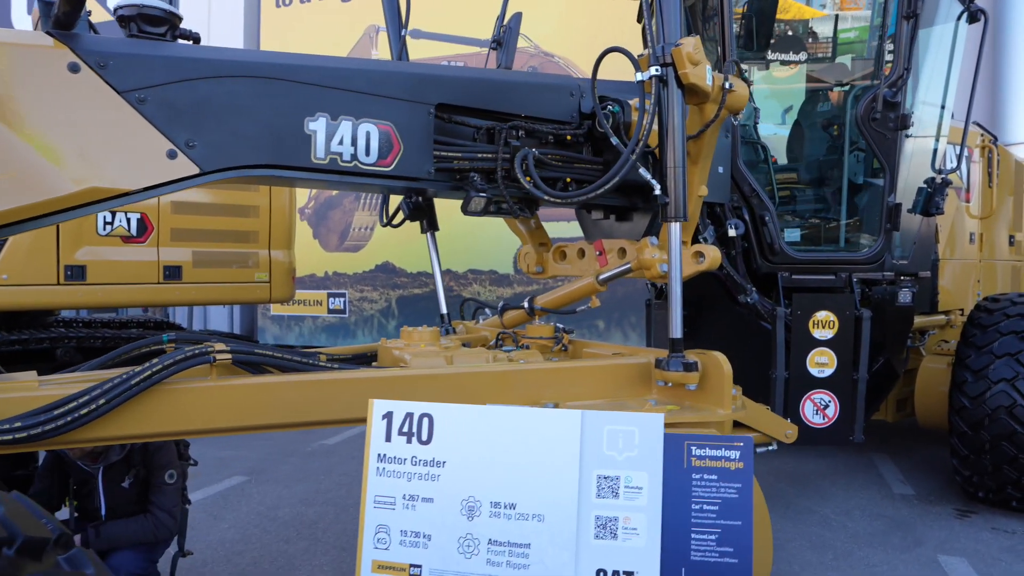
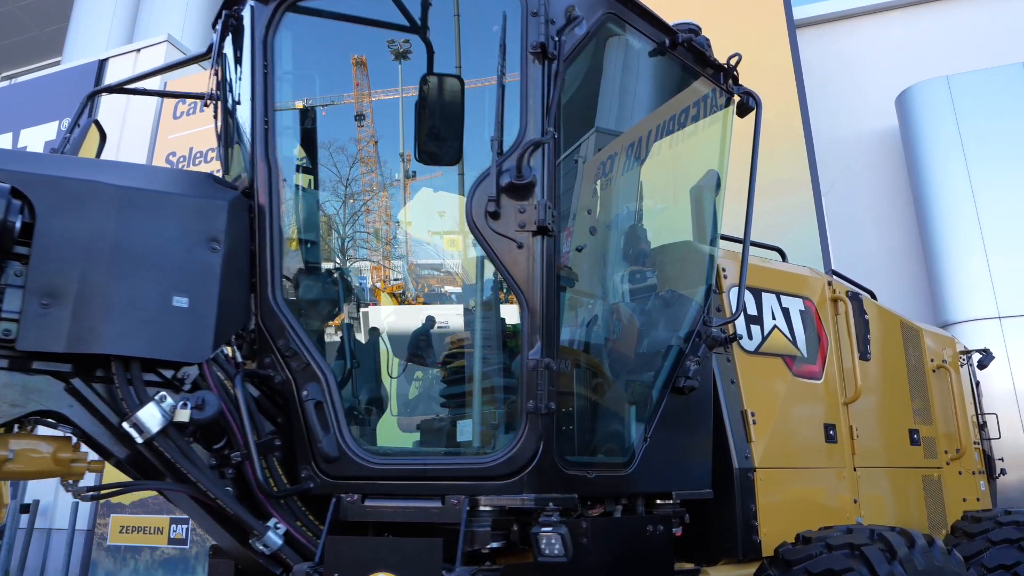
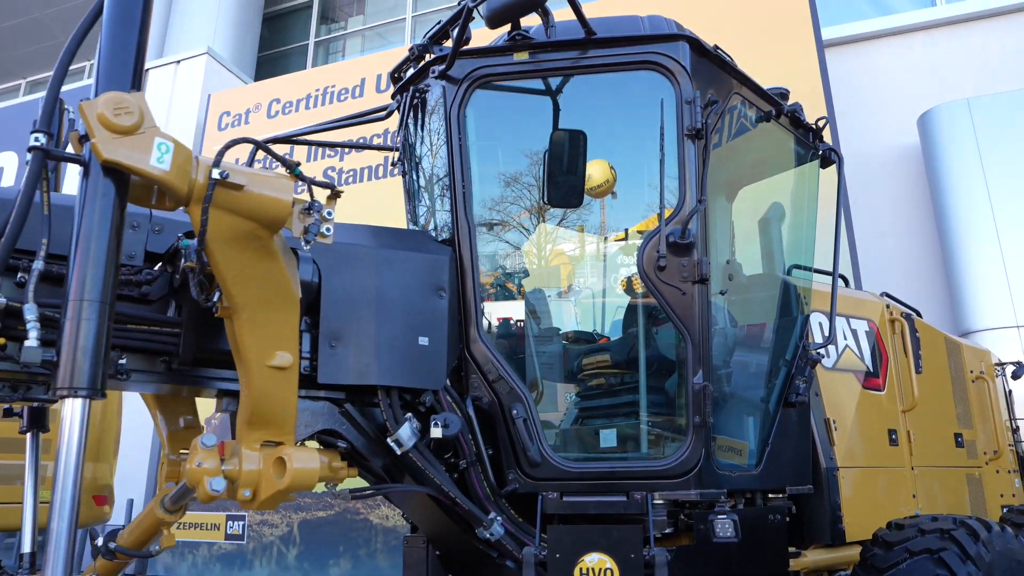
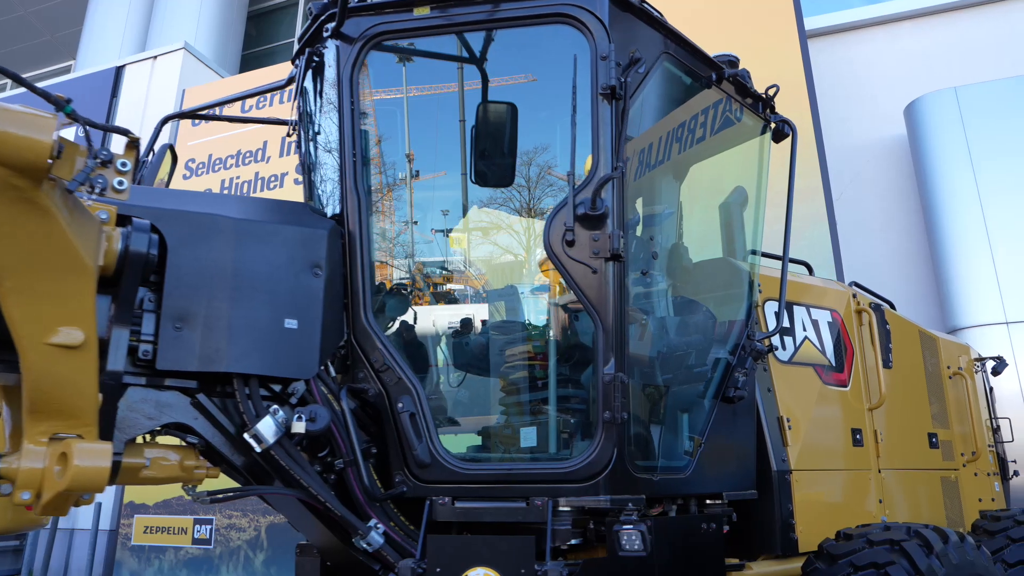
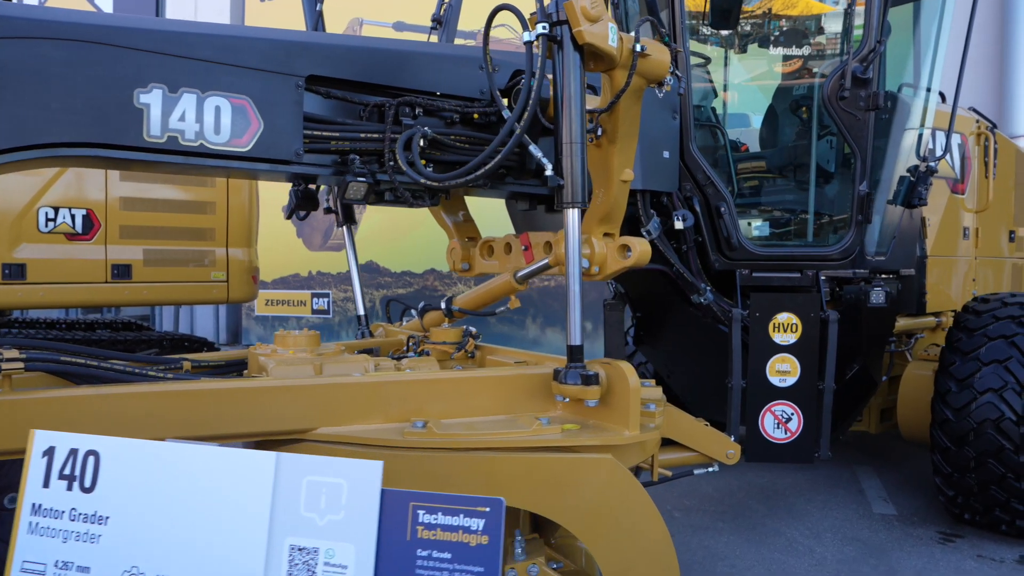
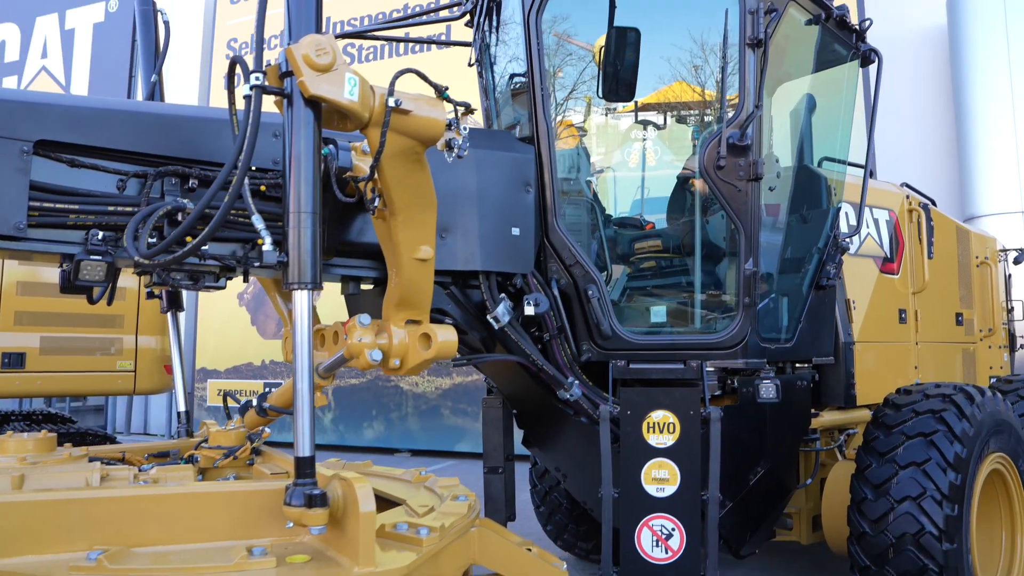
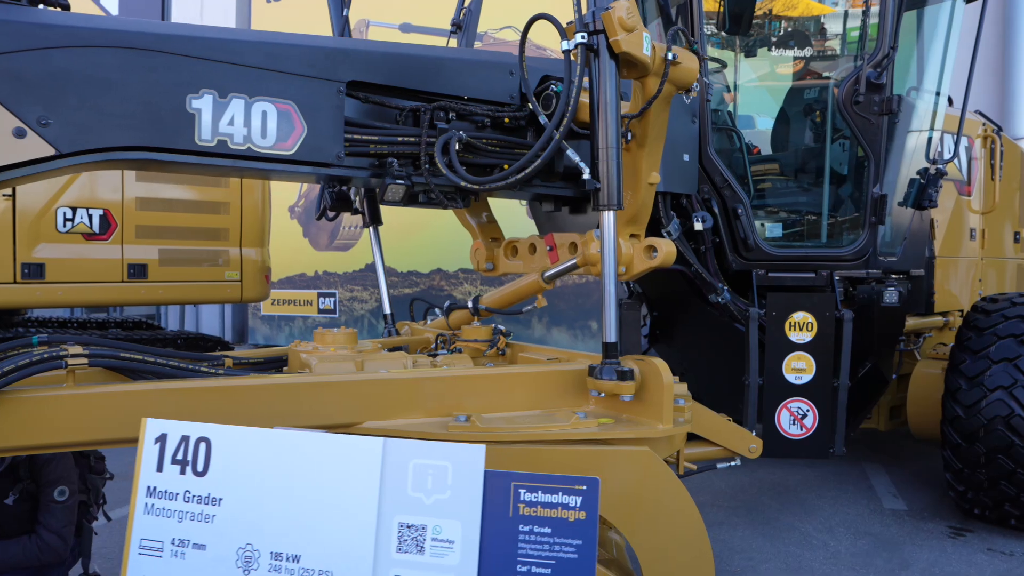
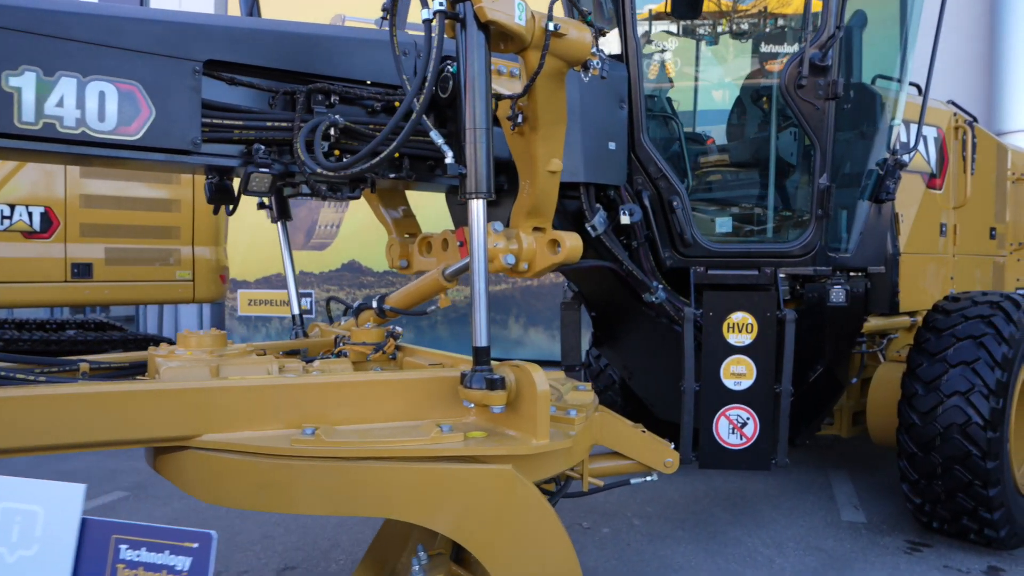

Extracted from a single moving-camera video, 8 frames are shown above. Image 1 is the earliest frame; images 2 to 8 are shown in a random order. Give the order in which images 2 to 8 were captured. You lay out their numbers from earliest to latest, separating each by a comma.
7, 5, 8, 6, 3, 4, 2
